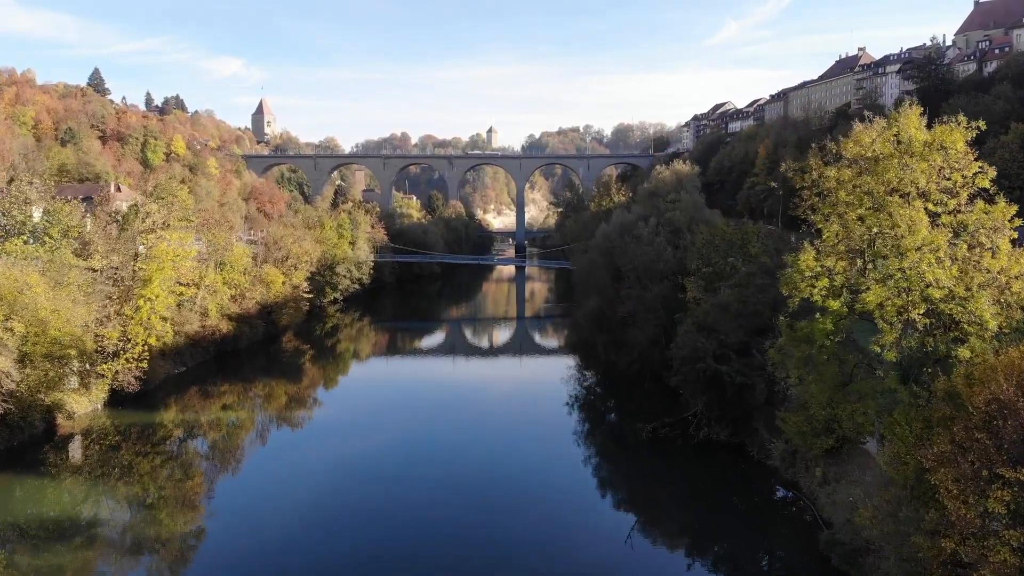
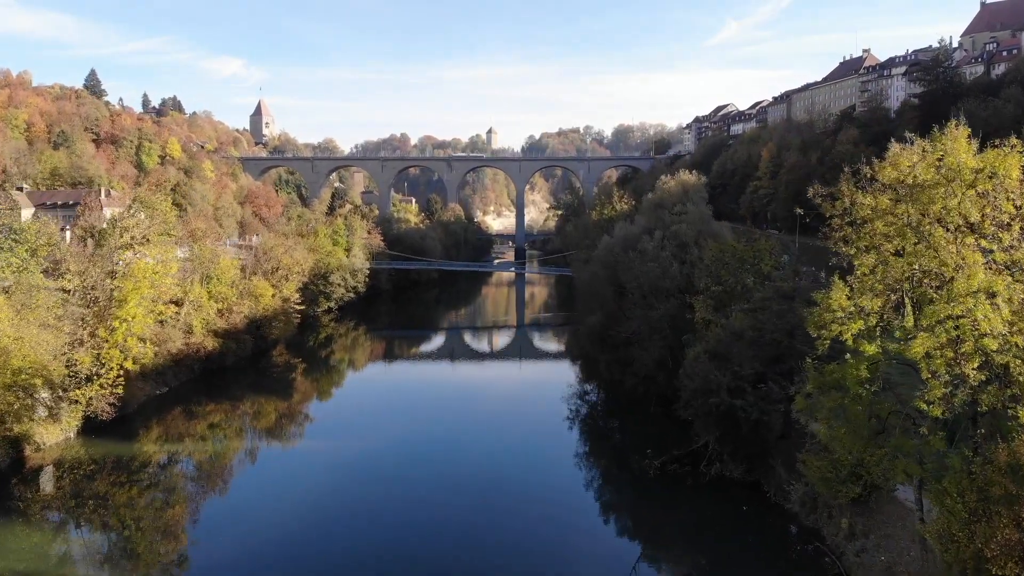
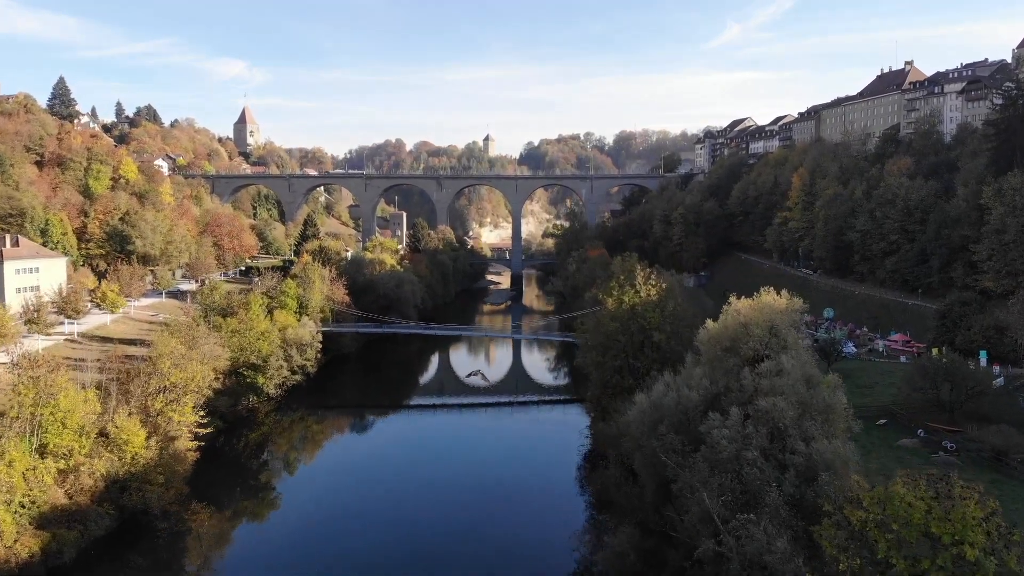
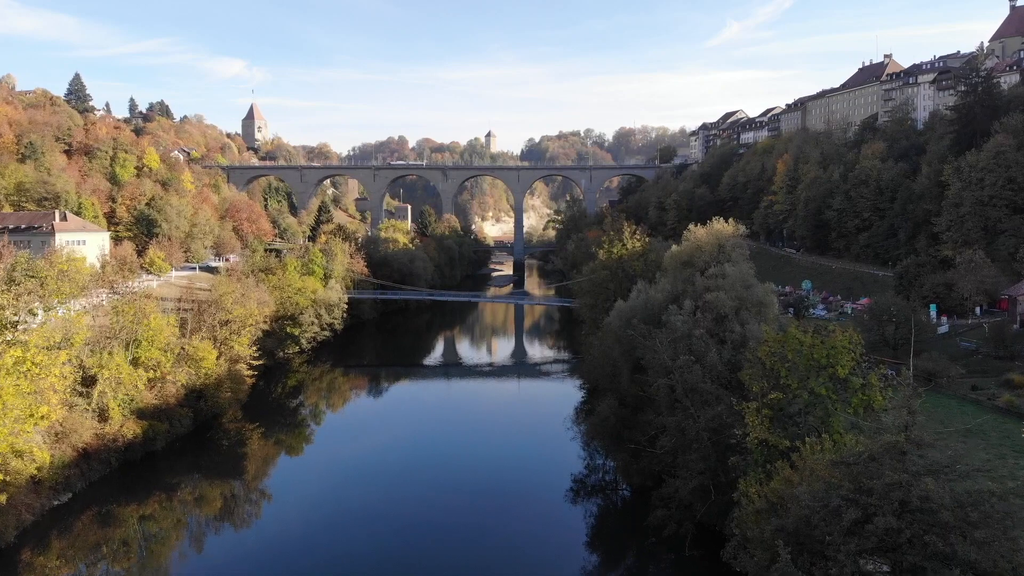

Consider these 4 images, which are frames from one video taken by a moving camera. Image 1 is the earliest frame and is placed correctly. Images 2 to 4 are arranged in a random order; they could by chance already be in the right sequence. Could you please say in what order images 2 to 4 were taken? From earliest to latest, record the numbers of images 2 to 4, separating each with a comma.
2, 4, 3
